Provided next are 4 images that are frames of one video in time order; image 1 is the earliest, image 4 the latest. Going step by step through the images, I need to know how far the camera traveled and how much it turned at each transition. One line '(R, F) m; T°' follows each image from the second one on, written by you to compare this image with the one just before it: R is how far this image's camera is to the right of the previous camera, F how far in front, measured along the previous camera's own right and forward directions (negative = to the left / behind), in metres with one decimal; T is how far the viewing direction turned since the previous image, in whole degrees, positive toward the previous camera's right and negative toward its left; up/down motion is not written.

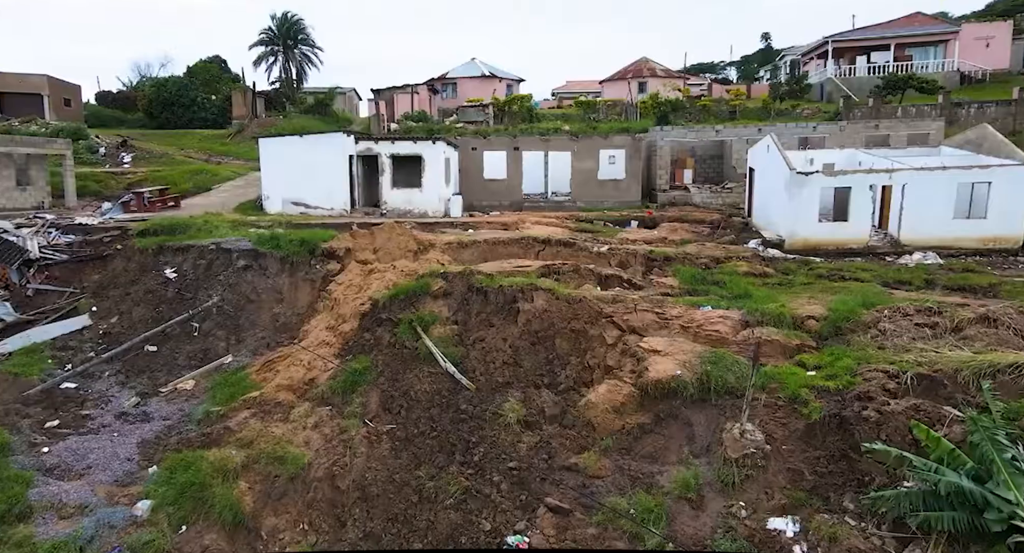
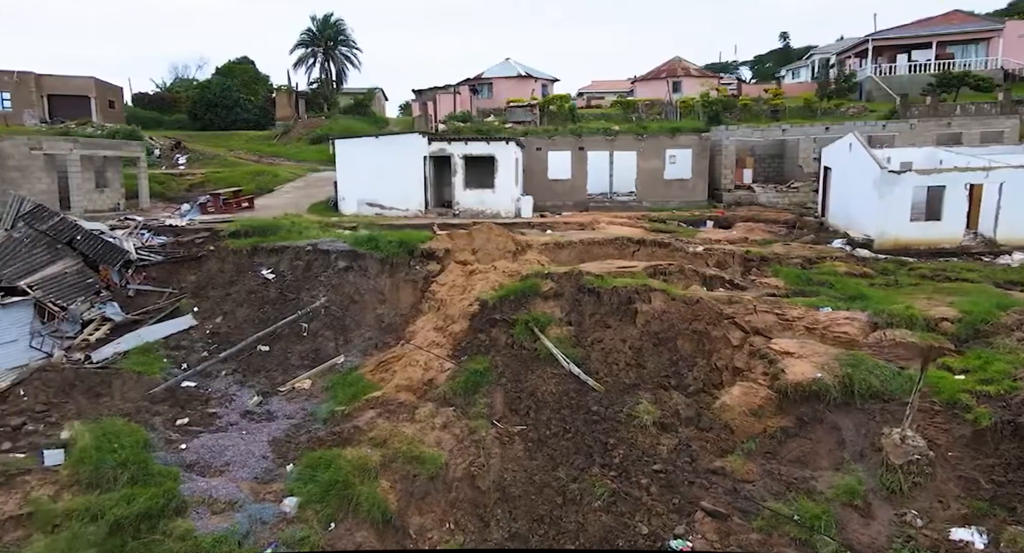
(-1.4, 0.0) m; -2°
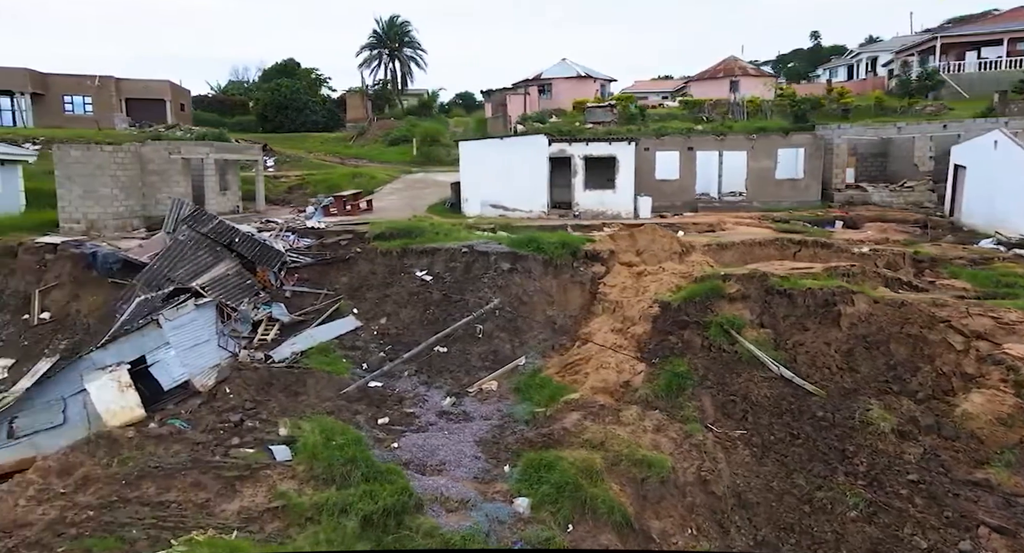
(-2.4, 0.0) m; -4°
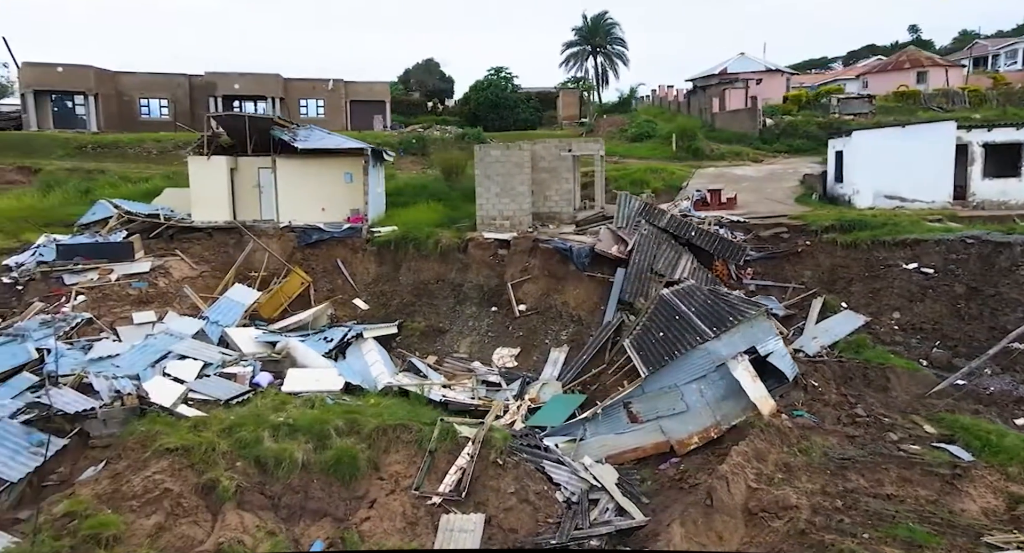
(-7.3, -0.5) m; -13°
